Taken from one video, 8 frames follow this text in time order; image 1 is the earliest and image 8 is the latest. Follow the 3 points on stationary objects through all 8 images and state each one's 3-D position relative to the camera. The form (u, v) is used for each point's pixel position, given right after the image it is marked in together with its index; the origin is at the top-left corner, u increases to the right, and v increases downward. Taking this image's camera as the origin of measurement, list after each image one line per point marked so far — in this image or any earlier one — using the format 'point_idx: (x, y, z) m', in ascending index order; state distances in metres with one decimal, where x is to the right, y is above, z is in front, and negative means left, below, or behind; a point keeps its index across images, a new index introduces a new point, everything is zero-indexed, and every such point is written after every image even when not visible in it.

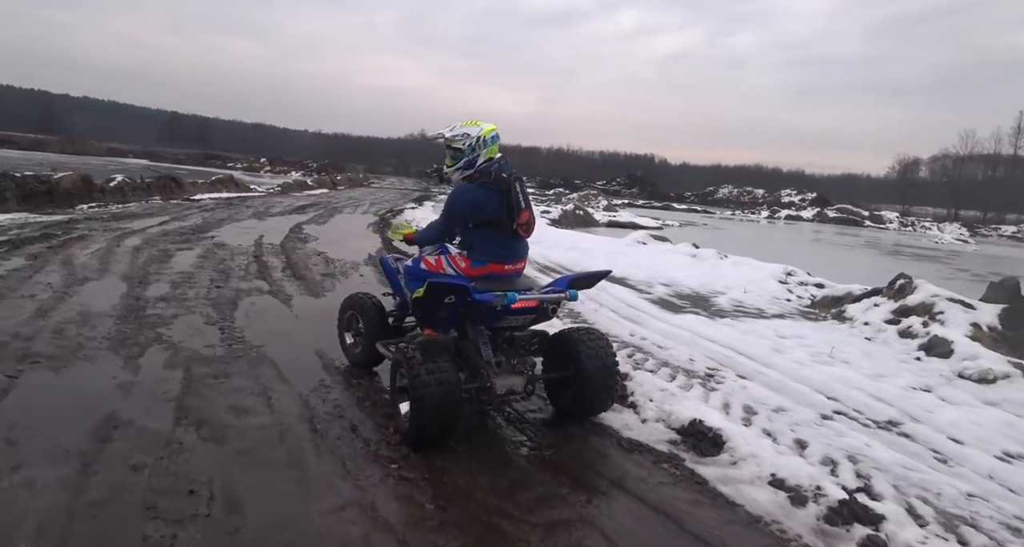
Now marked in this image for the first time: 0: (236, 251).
0: (-5.2, +0.4, +10.7) m
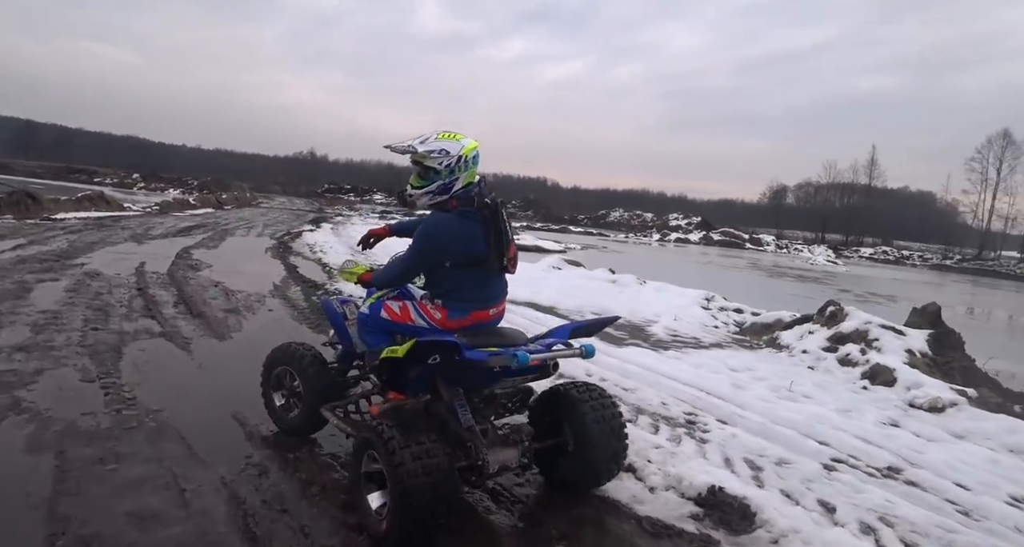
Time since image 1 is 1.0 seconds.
0: (-6.4, -0.2, +9.1) m
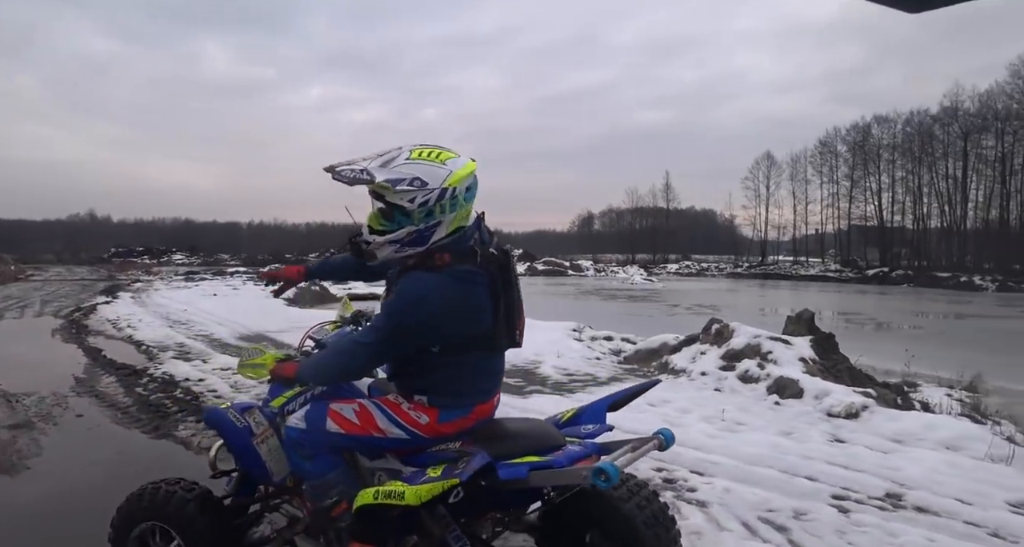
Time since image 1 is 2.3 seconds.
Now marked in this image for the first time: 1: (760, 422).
0: (-7.7, -1.5, +6.1) m
1: (+2.6, -1.5, +6.0) m
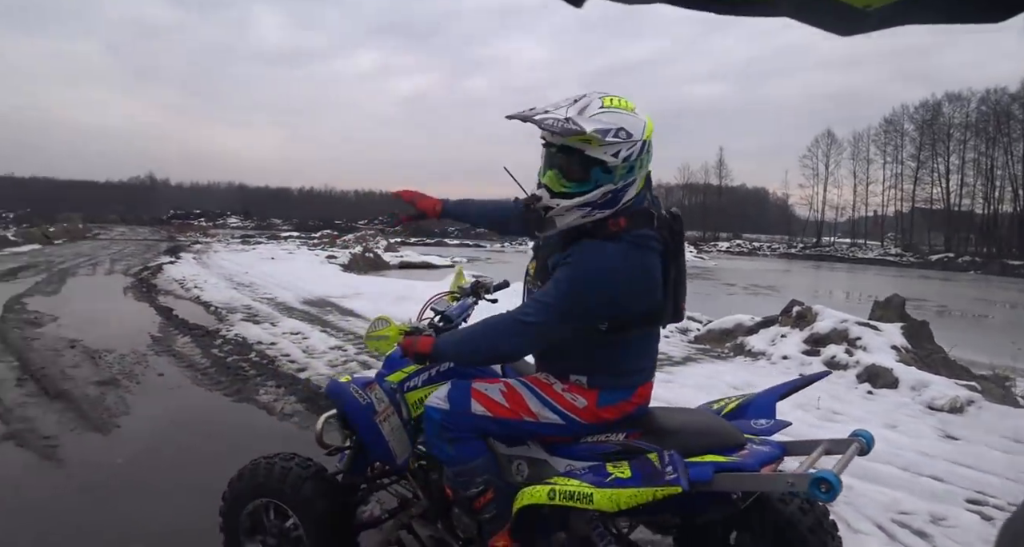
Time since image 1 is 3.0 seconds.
0: (-6.8, -1.0, +6.4) m
1: (+3.4, -1.3, +5.6) m
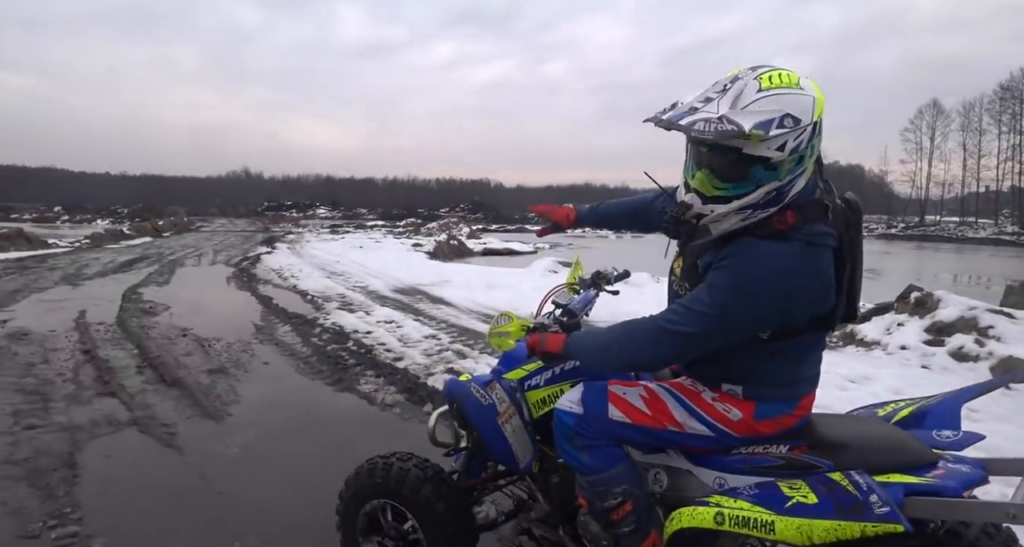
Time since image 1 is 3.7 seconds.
0: (-5.8, -0.9, +7.0) m
1: (+4.2, -1.2, +4.9) m
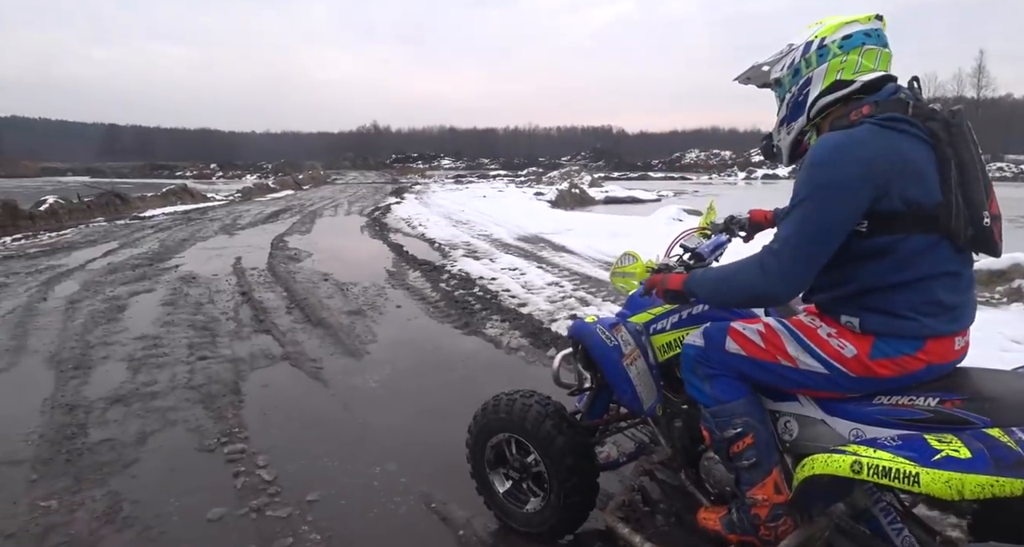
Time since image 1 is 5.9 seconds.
0: (-4.2, -0.2, +8.0) m
1: (+5.2, -0.8, +4.0) m
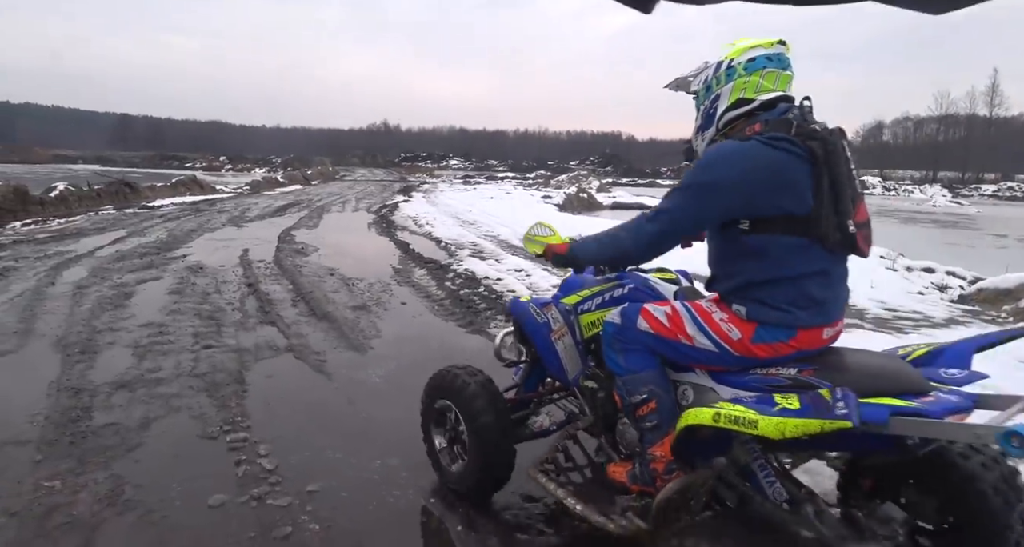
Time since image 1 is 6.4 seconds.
0: (-4.1, -0.1, +8.1) m
1: (+5.2, -1.0, +4.0) m
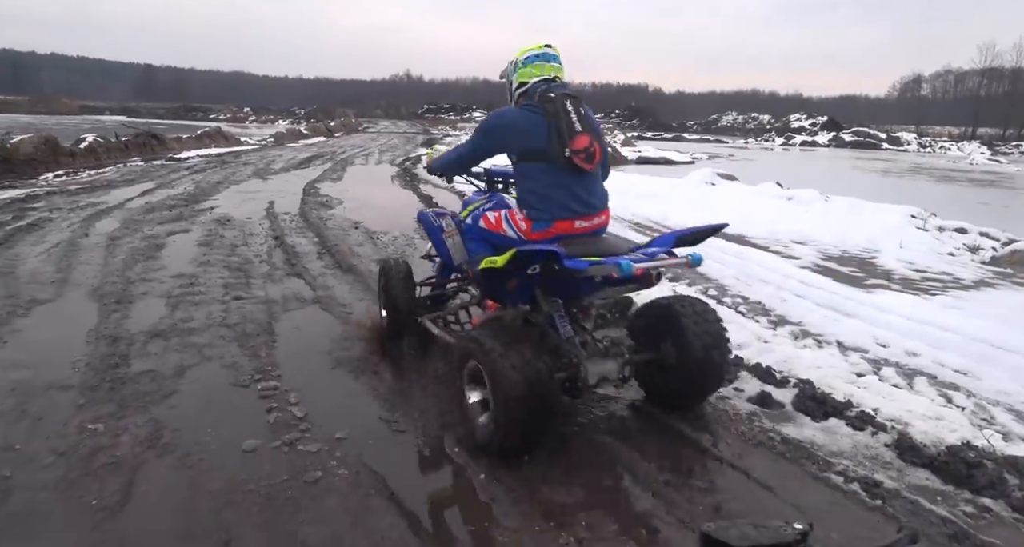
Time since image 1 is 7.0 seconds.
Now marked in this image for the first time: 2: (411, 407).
0: (-3.8, +0.6, +8.2) m
1: (+5.3, -0.7, +3.8) m
2: (-0.6, -0.8, +3.6) m
